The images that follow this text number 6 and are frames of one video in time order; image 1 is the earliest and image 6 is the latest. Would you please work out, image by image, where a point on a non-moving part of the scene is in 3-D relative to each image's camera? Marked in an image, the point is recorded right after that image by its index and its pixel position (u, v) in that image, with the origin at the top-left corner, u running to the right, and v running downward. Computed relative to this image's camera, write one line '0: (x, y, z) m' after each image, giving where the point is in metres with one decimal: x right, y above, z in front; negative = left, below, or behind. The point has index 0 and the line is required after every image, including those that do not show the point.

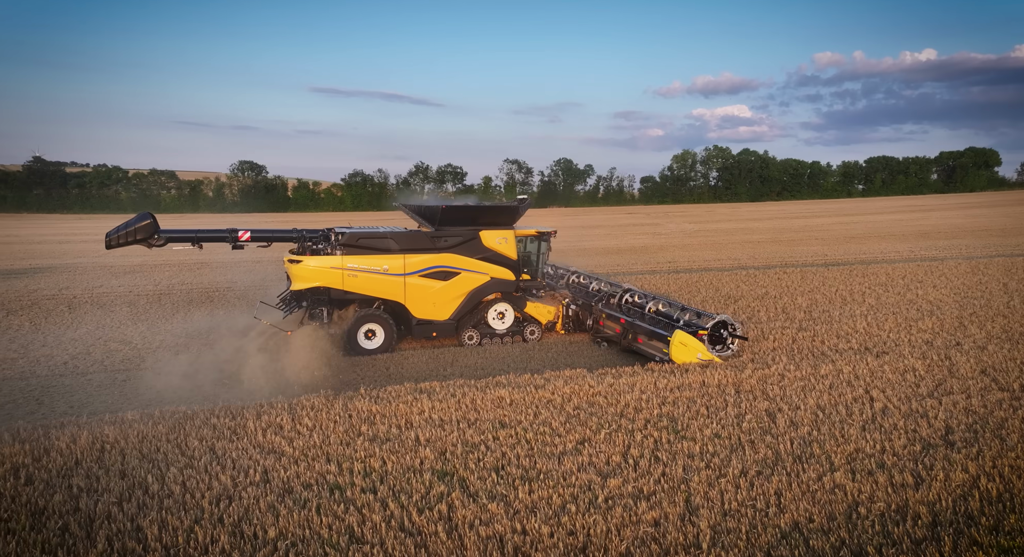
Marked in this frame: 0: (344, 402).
0: (-1.9, -1.4, +7.3) m
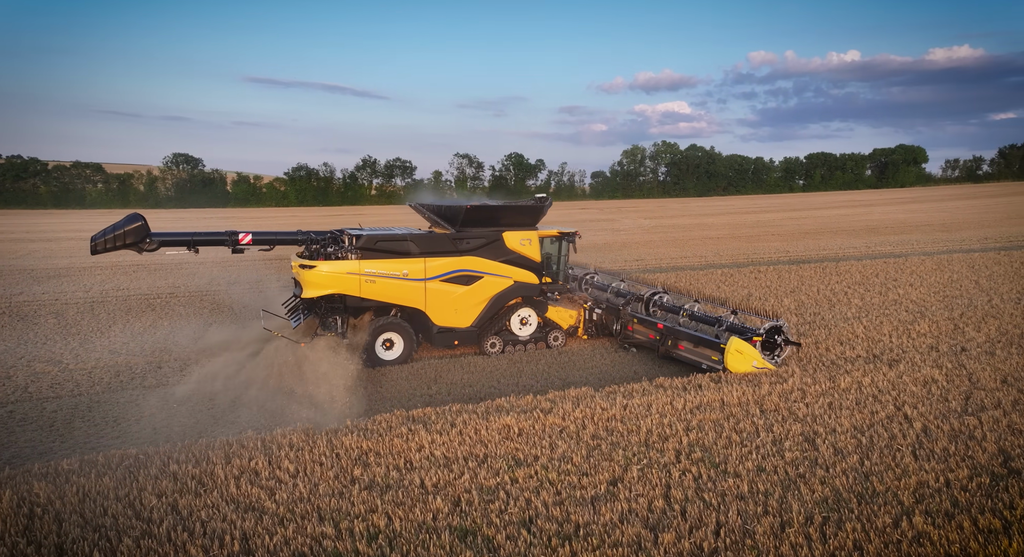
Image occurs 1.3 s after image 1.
0: (-1.8, -1.6, +6.4) m
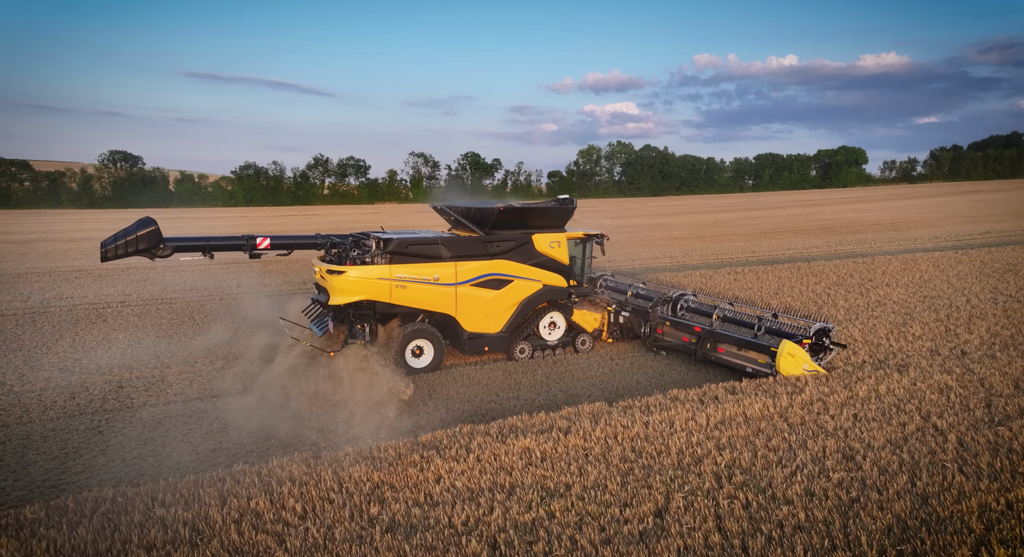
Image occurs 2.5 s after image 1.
0: (-1.6, -1.7, +5.7) m
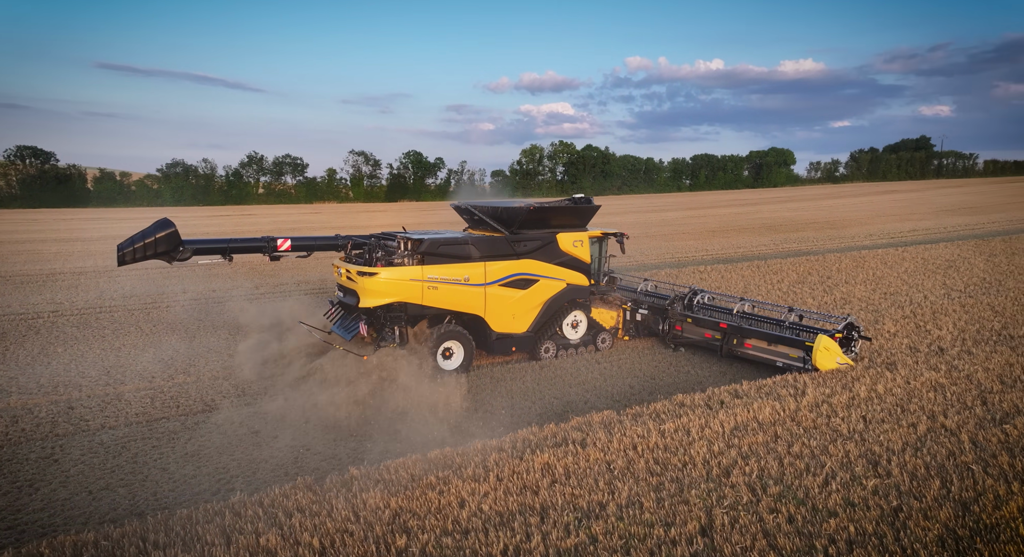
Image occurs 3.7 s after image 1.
0: (-1.4, -1.8, +5.2) m
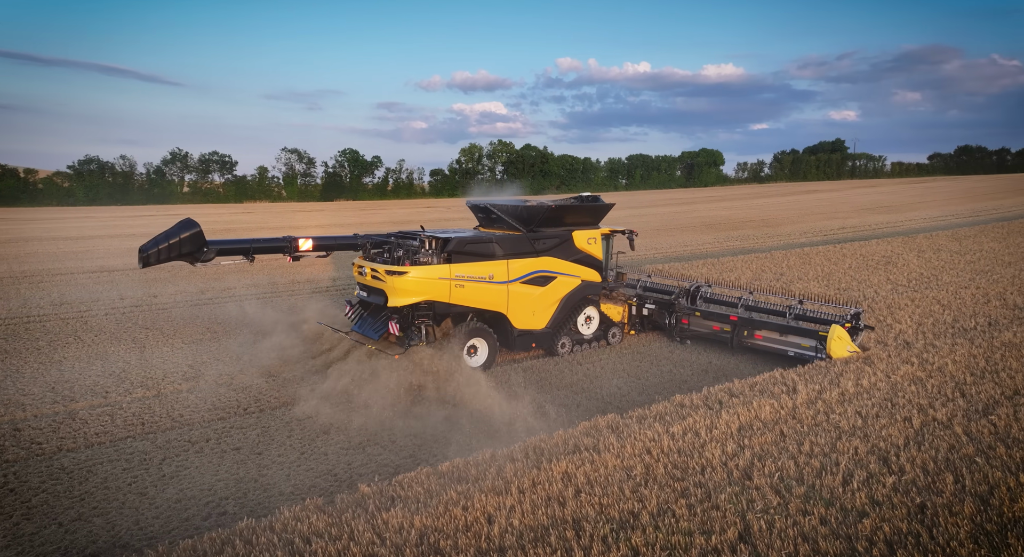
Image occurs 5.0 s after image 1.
0: (-1.1, -1.8, +4.9) m
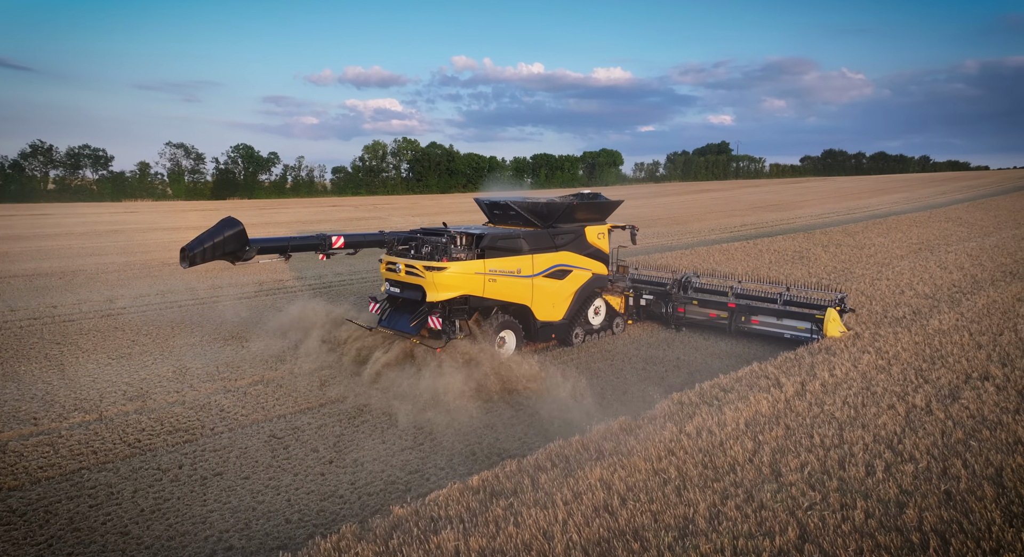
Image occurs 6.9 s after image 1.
0: (-0.7, -1.9, +4.5) m
